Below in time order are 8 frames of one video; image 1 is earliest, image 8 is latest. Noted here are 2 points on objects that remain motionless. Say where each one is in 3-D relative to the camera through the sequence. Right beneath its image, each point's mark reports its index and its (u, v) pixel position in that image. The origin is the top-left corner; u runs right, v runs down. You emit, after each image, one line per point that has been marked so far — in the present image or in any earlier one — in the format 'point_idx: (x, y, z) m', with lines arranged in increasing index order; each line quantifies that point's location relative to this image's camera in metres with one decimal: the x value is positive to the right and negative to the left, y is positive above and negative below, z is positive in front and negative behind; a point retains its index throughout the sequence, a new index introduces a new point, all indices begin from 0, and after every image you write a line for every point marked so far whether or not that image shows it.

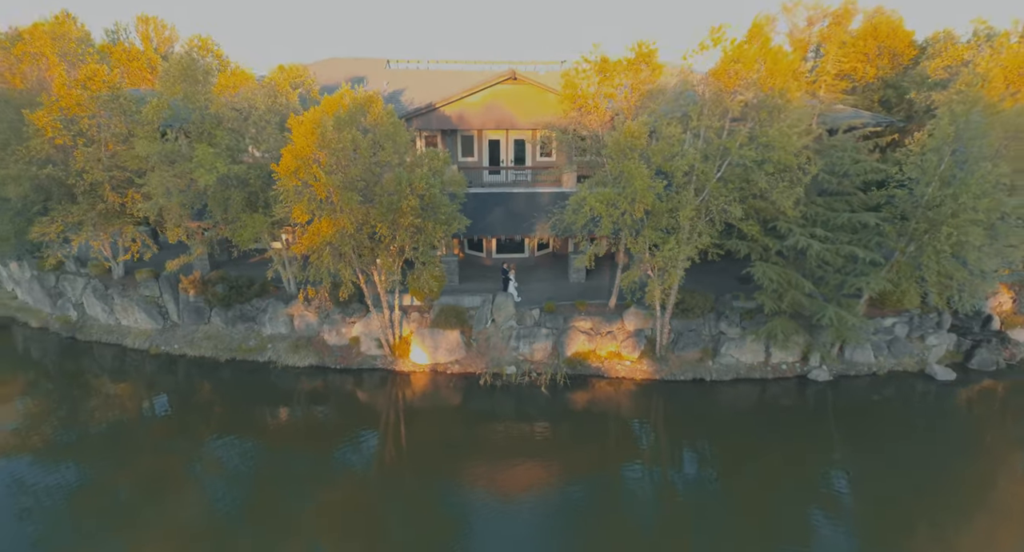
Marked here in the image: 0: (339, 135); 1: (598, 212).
0: (-5.3, +4.3, +18.0) m
1: (+2.7, +2.0, +18.8) m
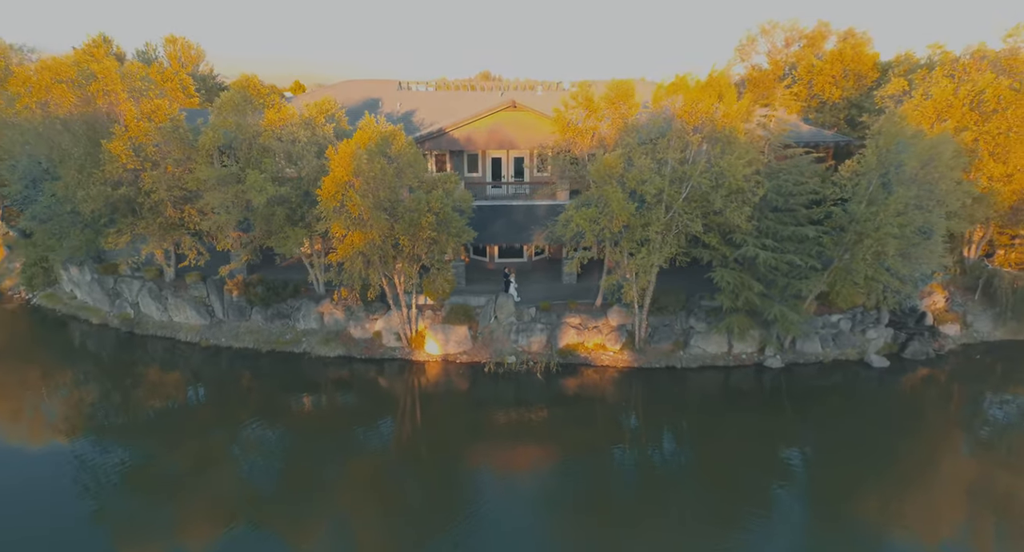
0: (-5.4, +4.2, +21.6) m
1: (+2.7, +1.9, +22.3) m
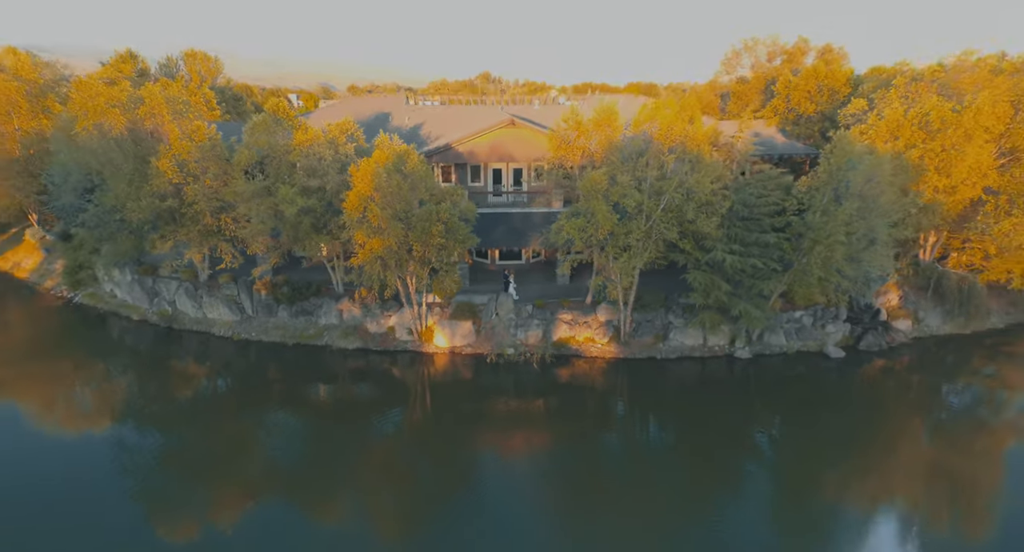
0: (-5.4, +4.1, +24.7) m
1: (+2.6, +1.8, +25.4) m
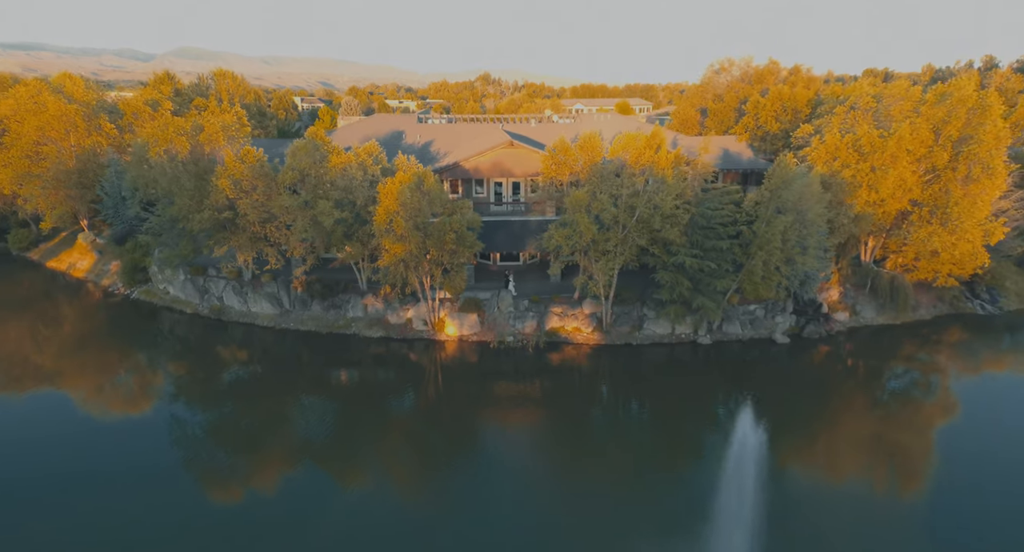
0: (-5.4, +4.1, +30.0) m
1: (+2.6, +1.8, +30.7) m
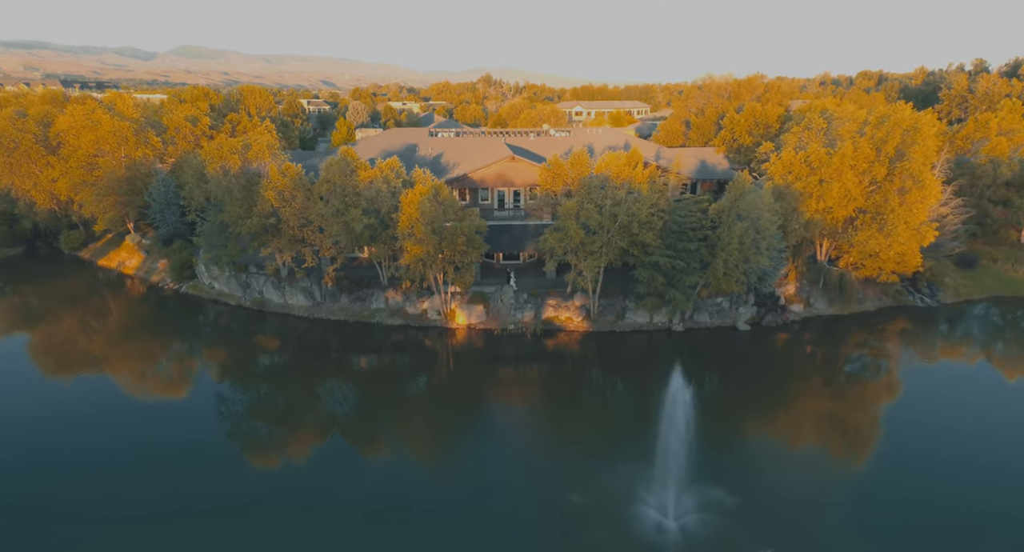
0: (-5.3, +4.3, +35.6) m
1: (+2.7, +2.0, +36.3) m
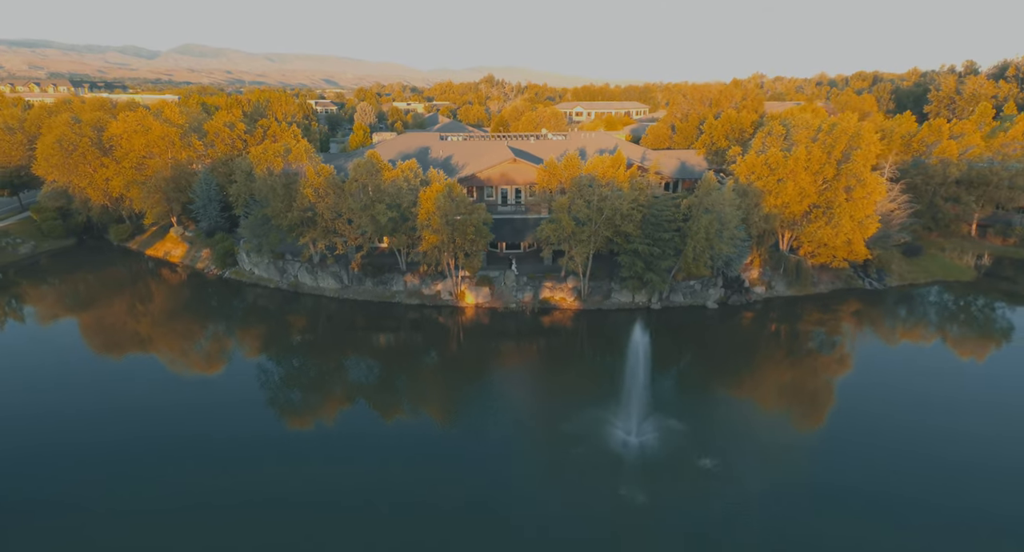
0: (-5.2, +5.5, +42.0) m
1: (+2.8, +3.2, +42.7) m
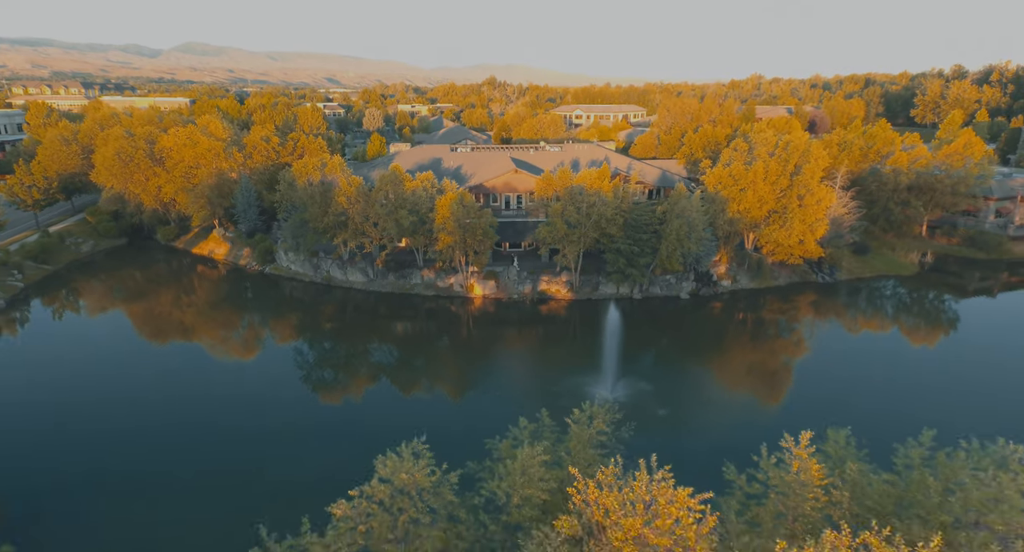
0: (-5.0, +5.9, +49.8) m
1: (+3.0, +3.6, +50.5) m
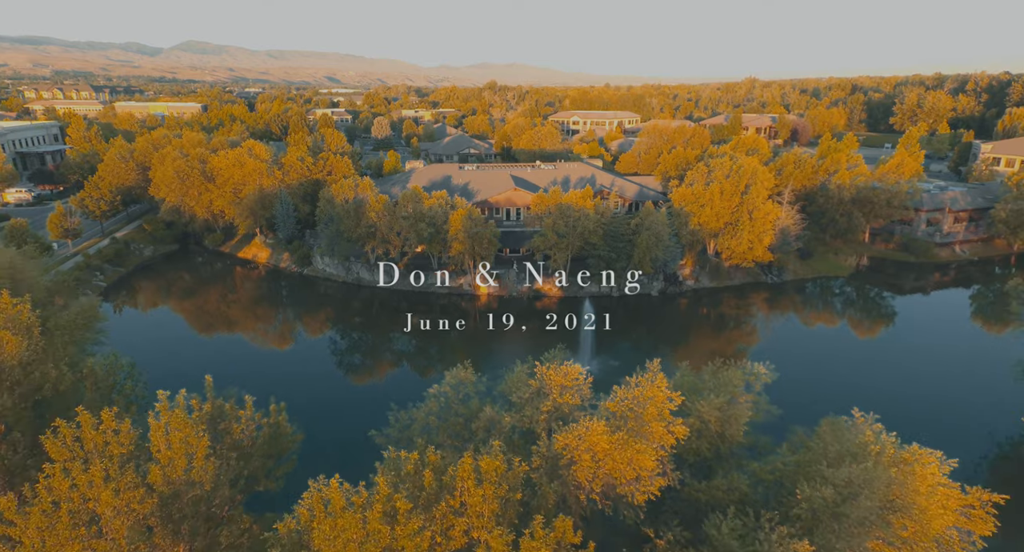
0: (-5.0, +5.8, +60.9) m
1: (+3.0, +3.5, +61.5) m
